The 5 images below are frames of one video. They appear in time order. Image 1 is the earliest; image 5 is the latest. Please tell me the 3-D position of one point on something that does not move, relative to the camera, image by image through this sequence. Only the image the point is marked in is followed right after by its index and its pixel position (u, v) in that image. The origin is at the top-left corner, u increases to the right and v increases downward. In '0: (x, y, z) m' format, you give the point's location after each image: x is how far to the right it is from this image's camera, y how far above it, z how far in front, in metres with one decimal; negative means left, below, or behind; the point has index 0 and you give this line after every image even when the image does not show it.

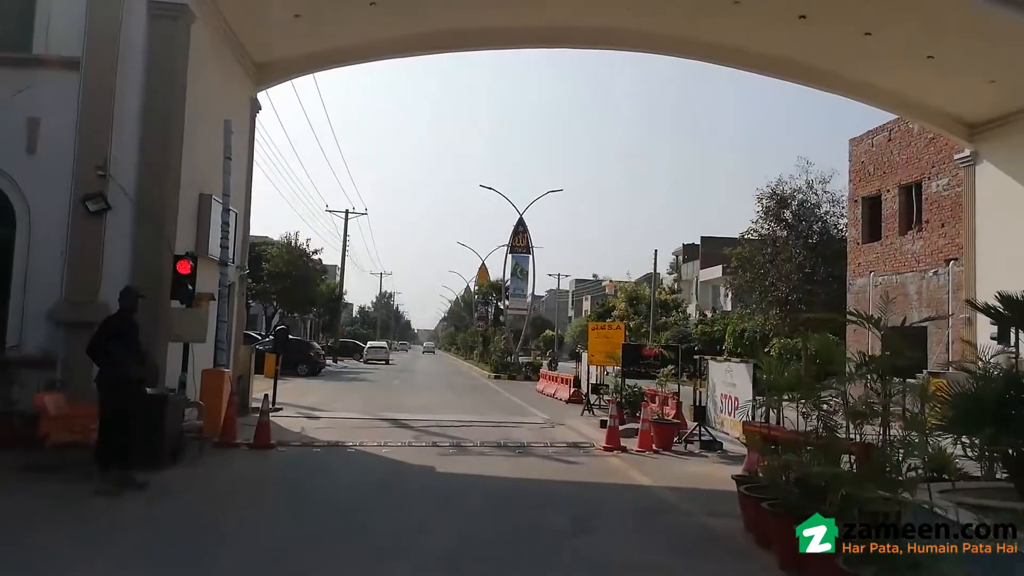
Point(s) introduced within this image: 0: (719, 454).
0: (+3.7, -3.0, +13.3) m
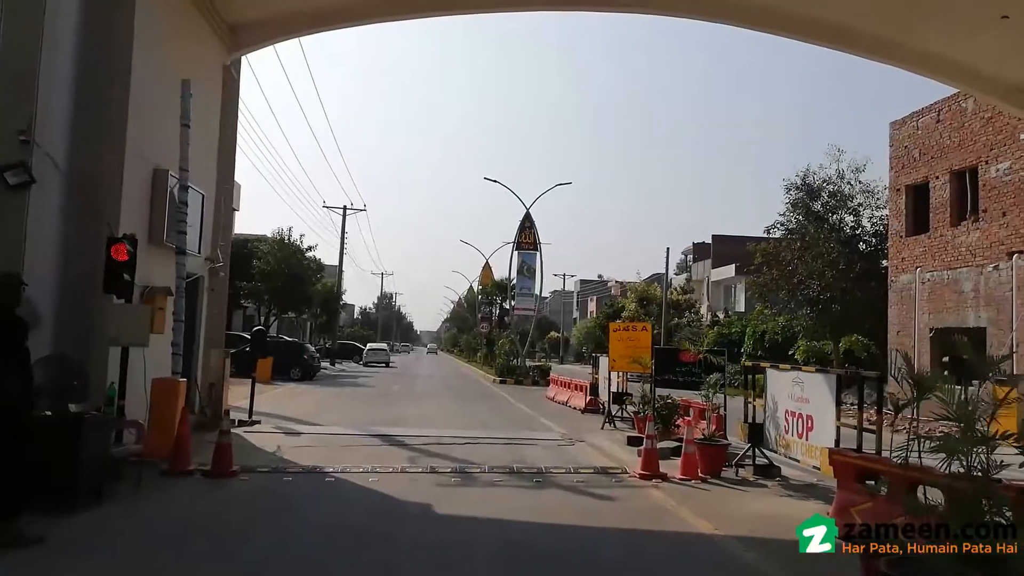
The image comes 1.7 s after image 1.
0: (+3.9, -2.9, +10.9) m
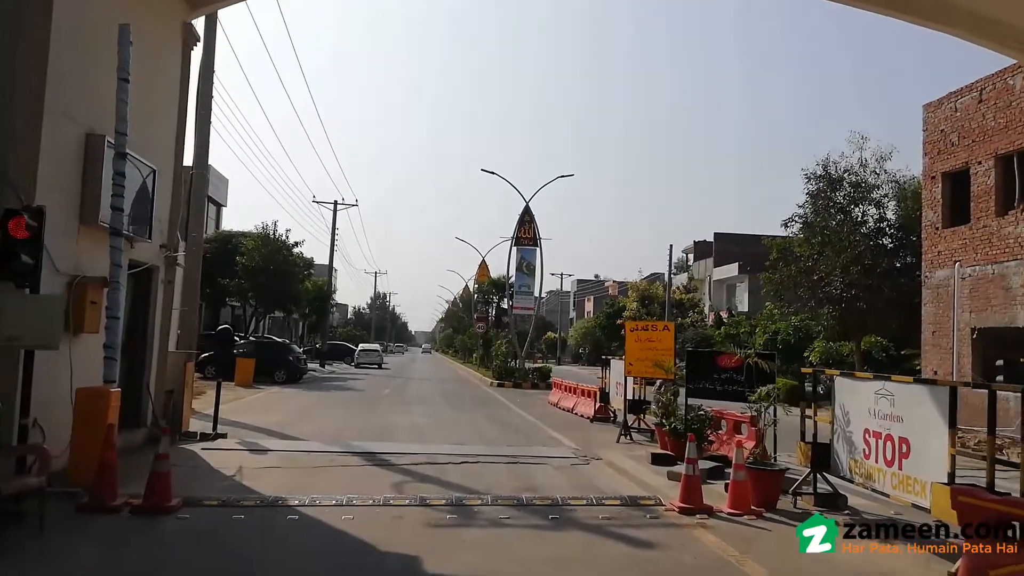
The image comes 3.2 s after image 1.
0: (+4.1, -2.7, +8.9) m
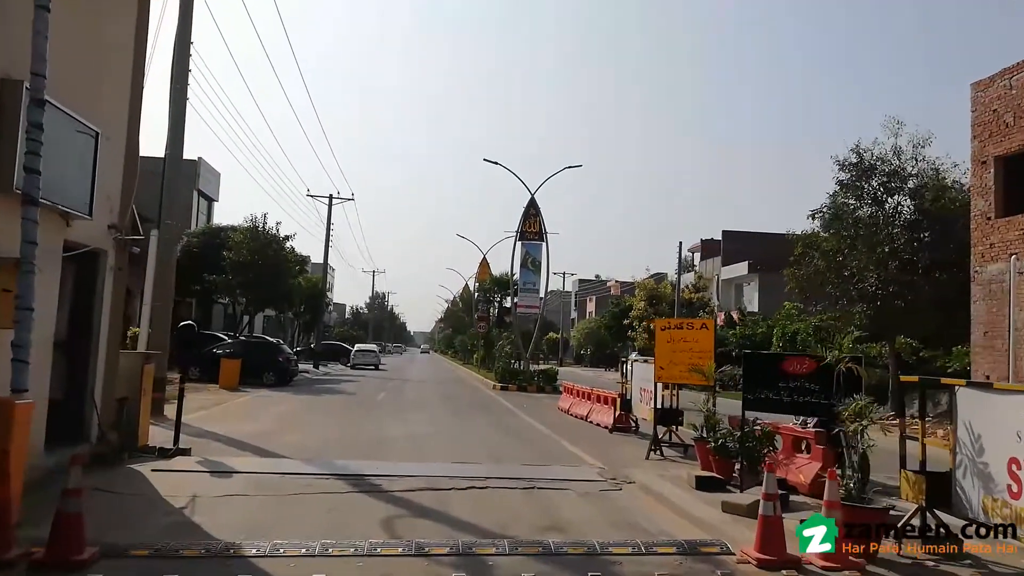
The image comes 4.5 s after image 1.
0: (+4.3, -2.6, +6.8) m
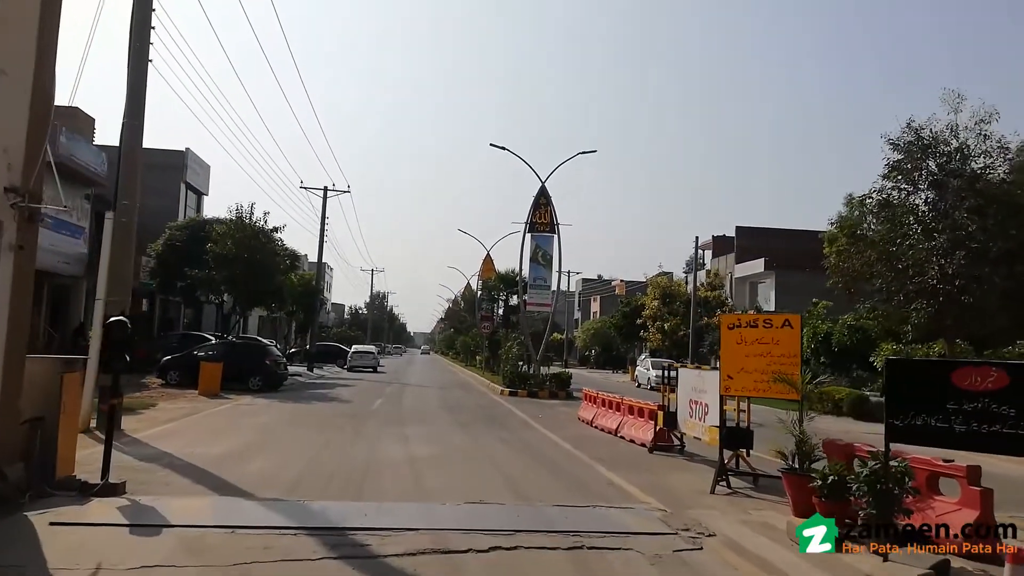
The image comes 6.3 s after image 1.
0: (+4.7, -2.4, +4.0) m
